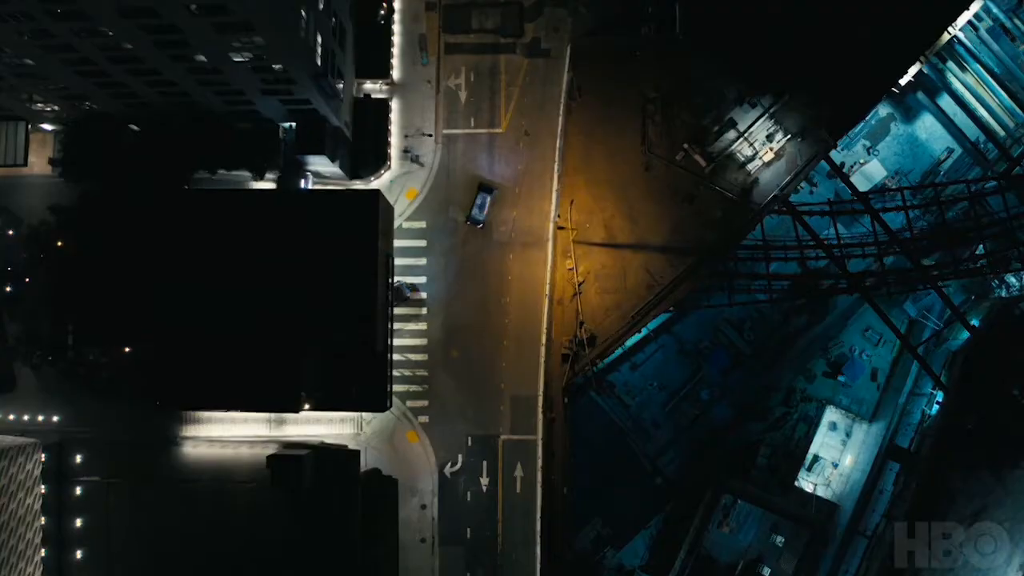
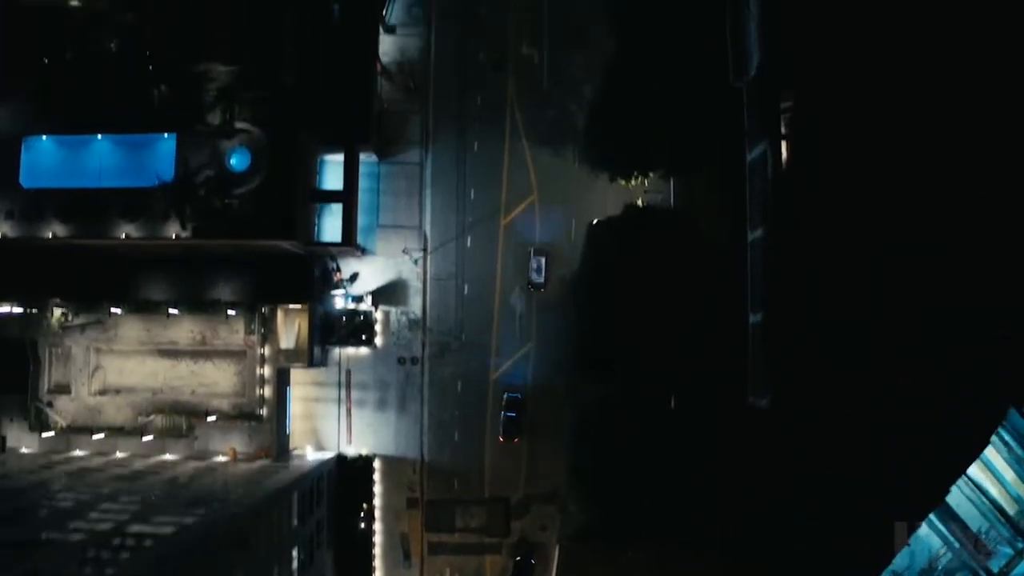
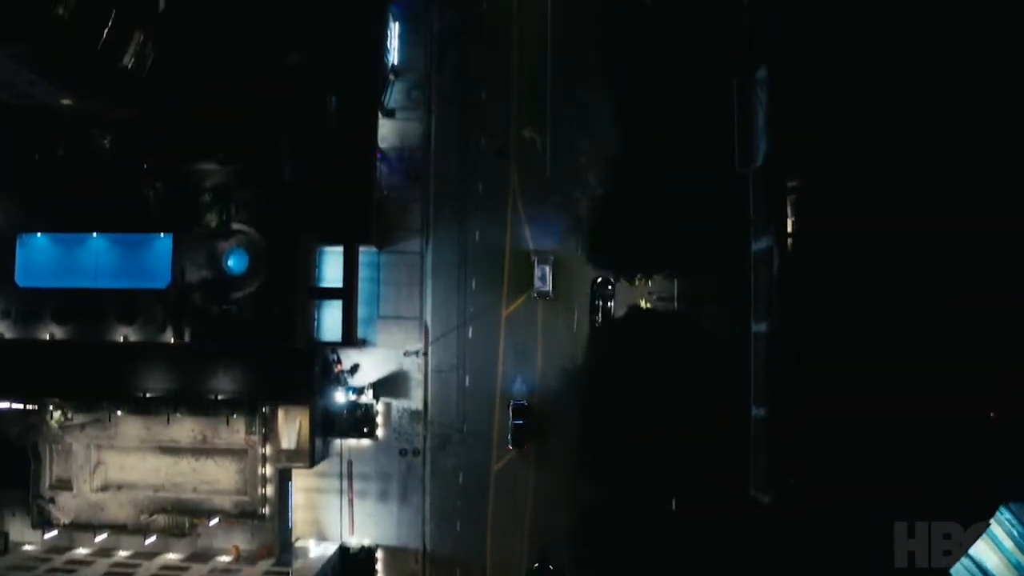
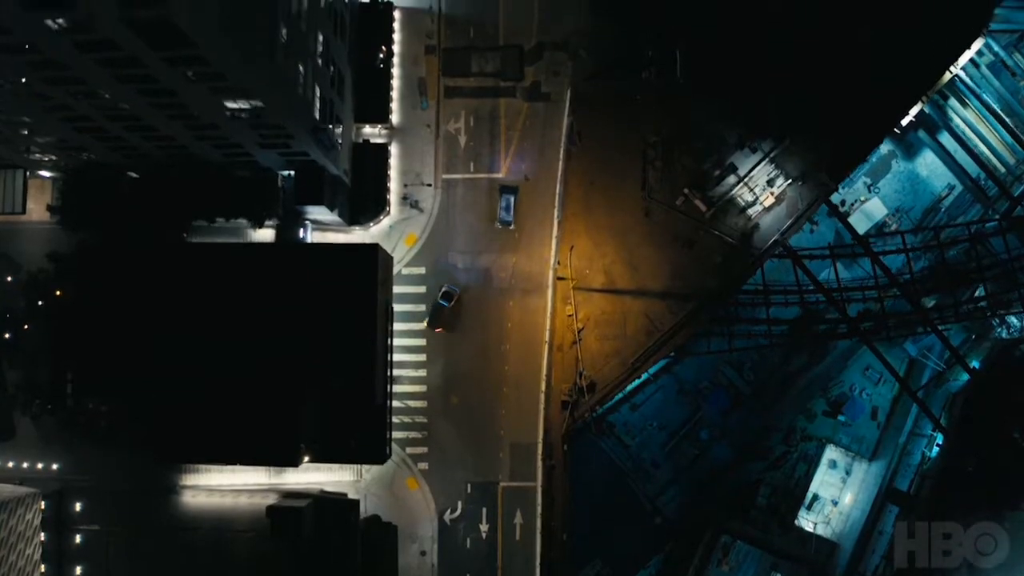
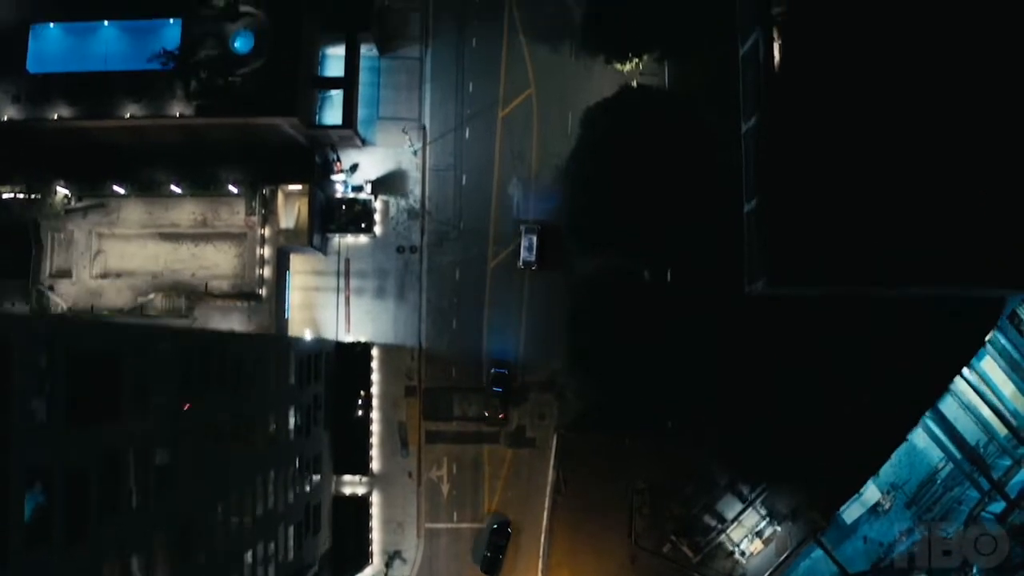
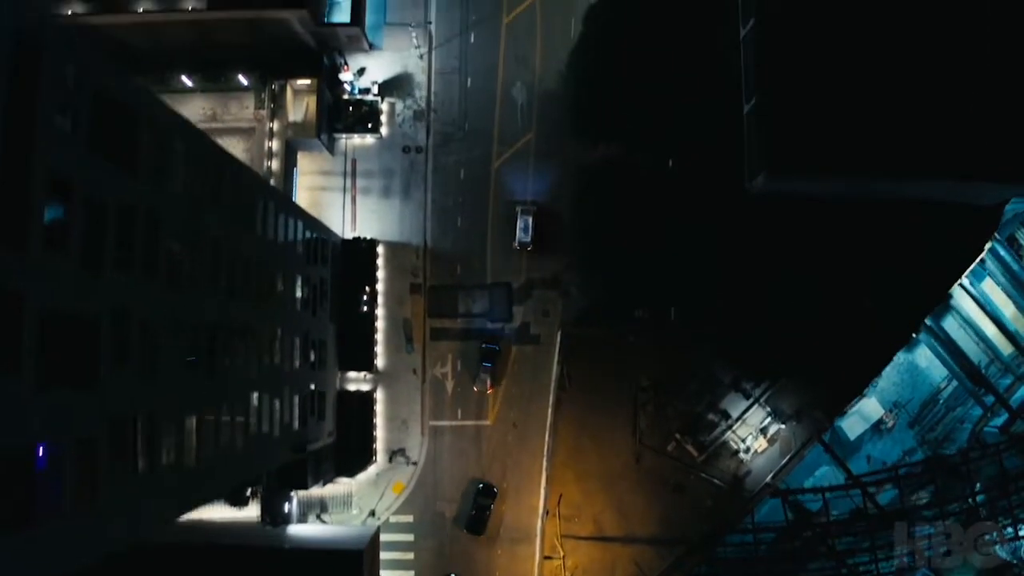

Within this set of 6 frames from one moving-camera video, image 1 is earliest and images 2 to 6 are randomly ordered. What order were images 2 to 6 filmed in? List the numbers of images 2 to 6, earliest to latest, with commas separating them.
4, 6, 5, 2, 3
